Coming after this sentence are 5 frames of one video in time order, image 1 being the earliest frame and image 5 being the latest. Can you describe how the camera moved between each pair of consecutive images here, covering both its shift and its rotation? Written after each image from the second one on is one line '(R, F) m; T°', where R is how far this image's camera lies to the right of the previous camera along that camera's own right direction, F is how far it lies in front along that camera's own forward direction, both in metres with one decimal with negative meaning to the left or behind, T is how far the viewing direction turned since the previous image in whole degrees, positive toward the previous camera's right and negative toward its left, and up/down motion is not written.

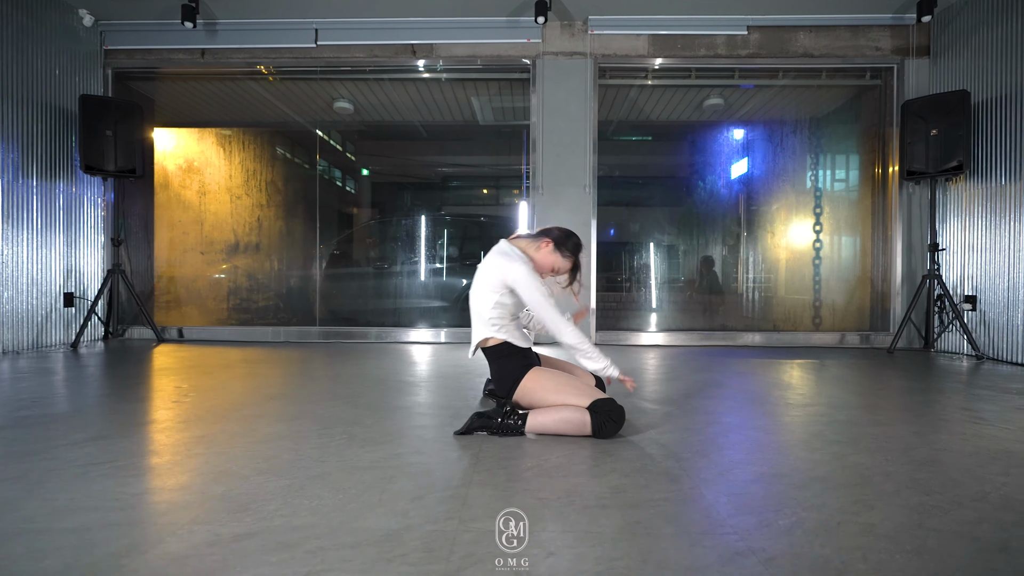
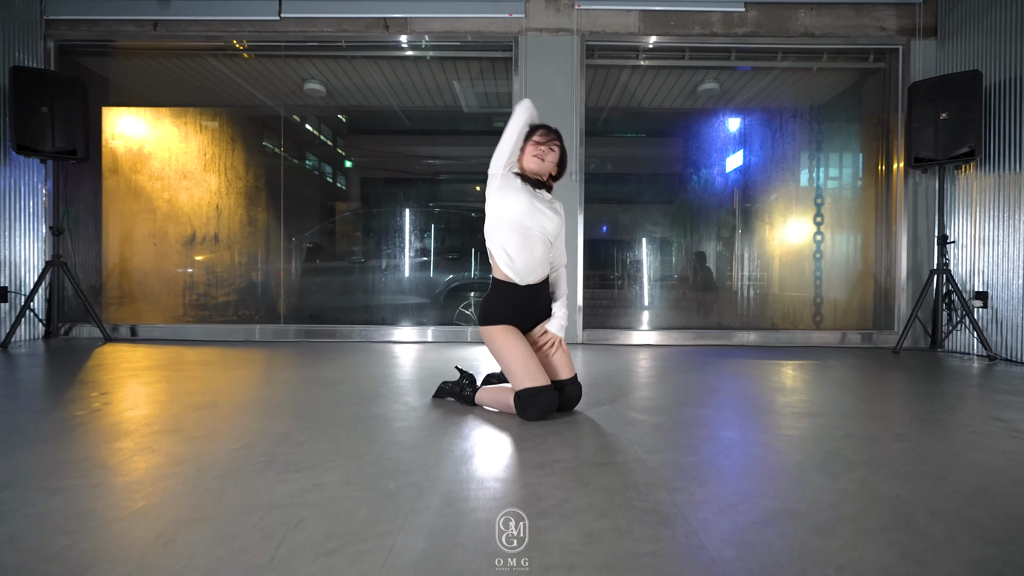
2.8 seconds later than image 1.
(+0.1, +0.4) m; +1°
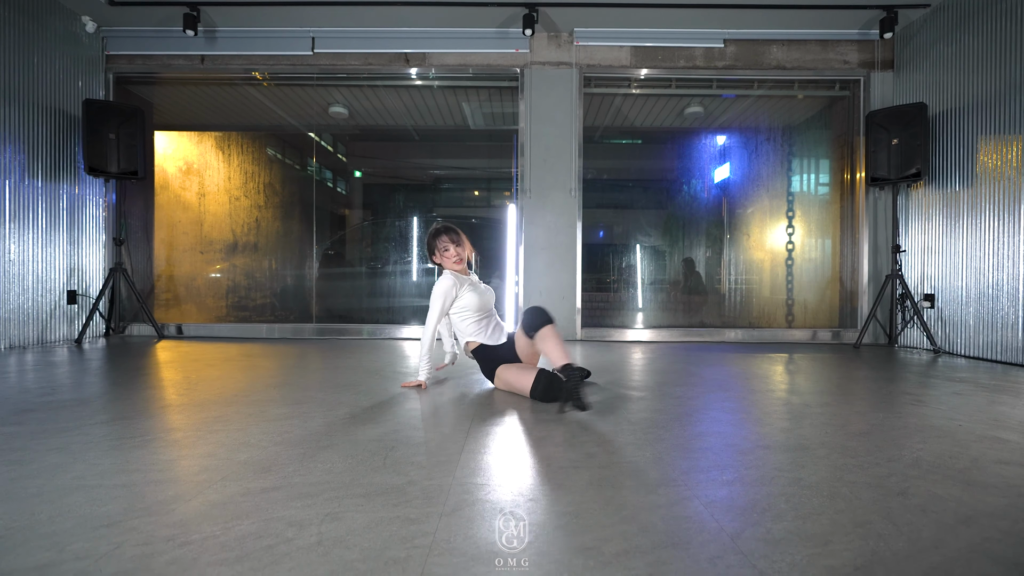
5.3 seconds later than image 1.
(-0.1, -0.7) m; 0°
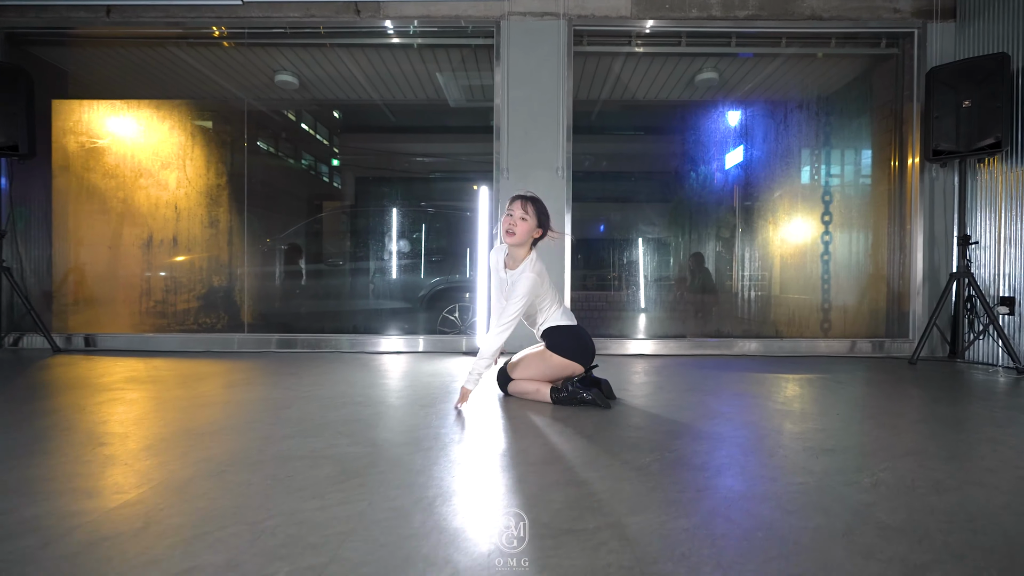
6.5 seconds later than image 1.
(+0.3, +1.0) m; 0°
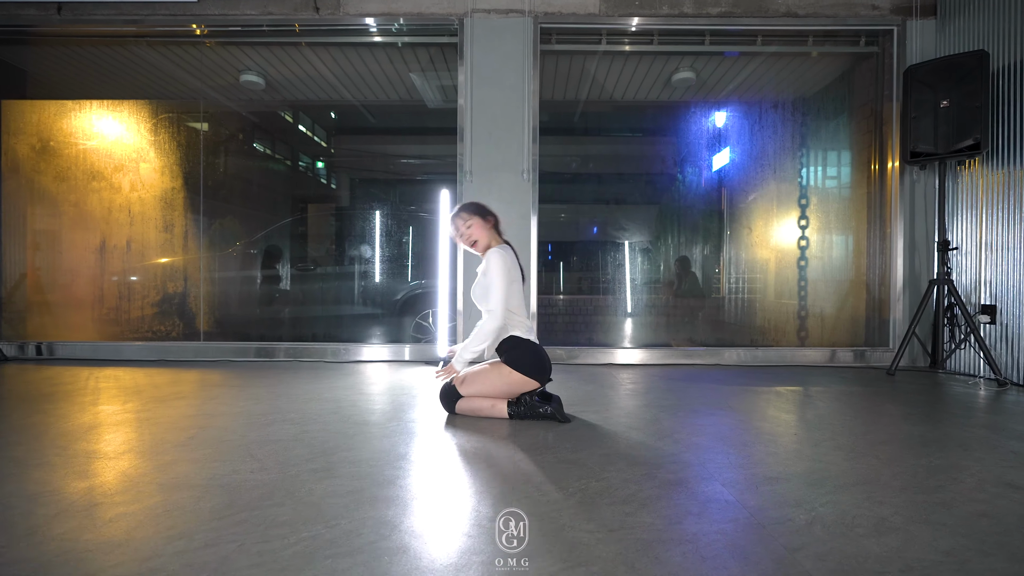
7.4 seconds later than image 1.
(+0.3, +0.2) m; 0°
